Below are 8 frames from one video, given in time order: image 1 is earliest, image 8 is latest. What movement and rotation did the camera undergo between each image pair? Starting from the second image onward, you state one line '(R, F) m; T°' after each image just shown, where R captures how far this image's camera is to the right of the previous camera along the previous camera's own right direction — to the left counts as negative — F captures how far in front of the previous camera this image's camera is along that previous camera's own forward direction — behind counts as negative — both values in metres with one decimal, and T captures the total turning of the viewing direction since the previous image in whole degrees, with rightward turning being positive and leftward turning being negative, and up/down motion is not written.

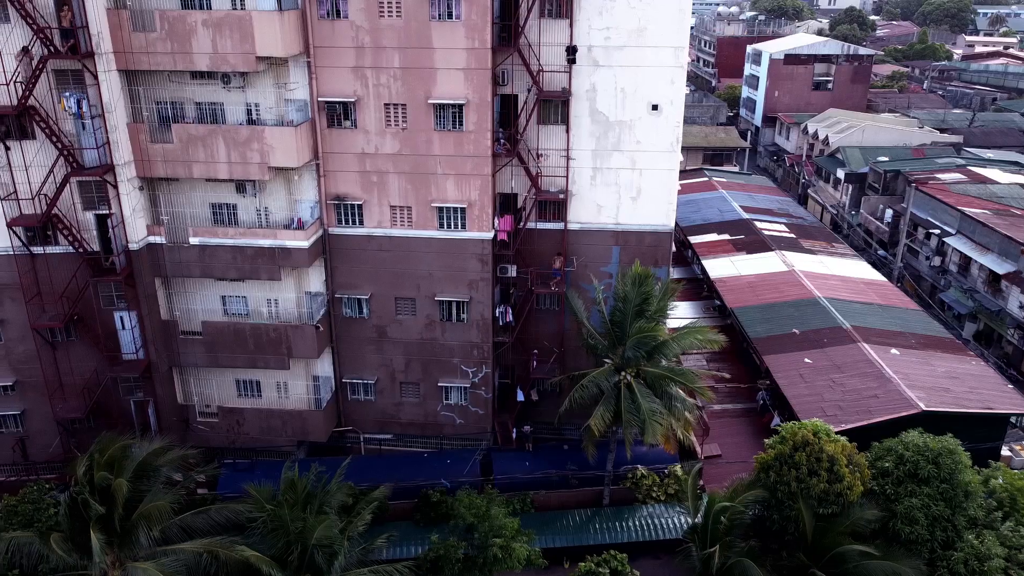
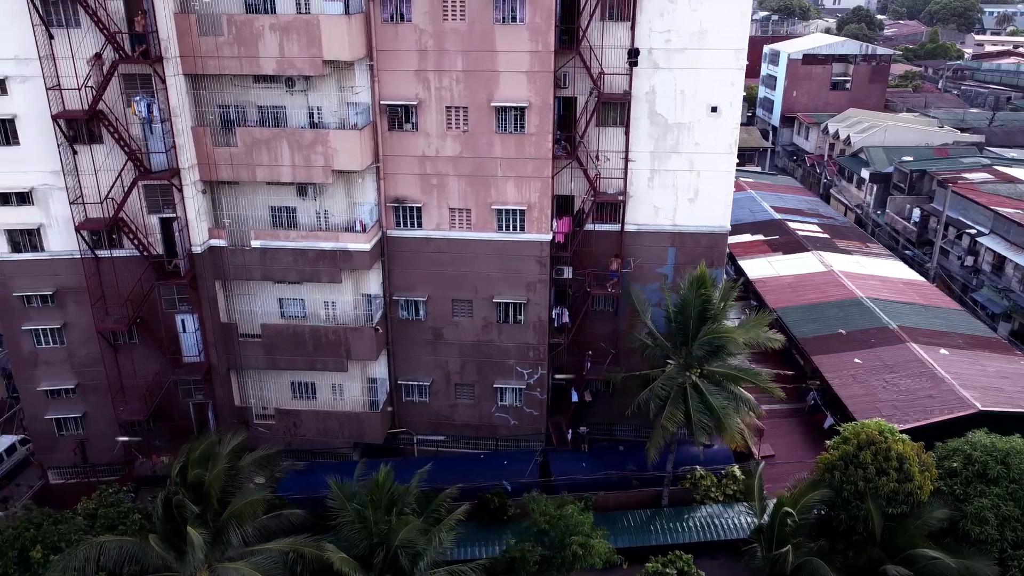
(-1.7, -0.1) m; 0°
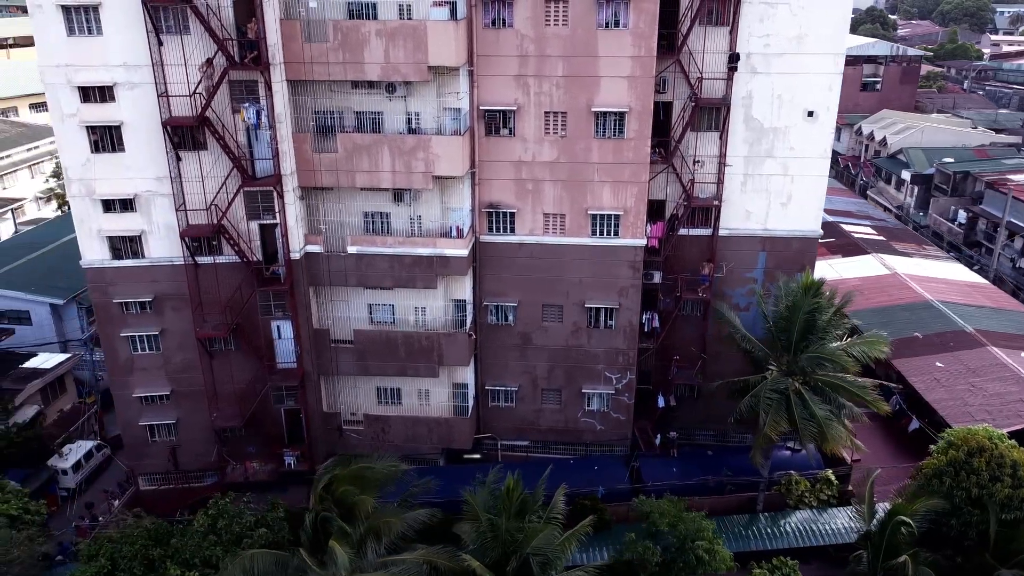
(-2.7, 0.0) m; 0°
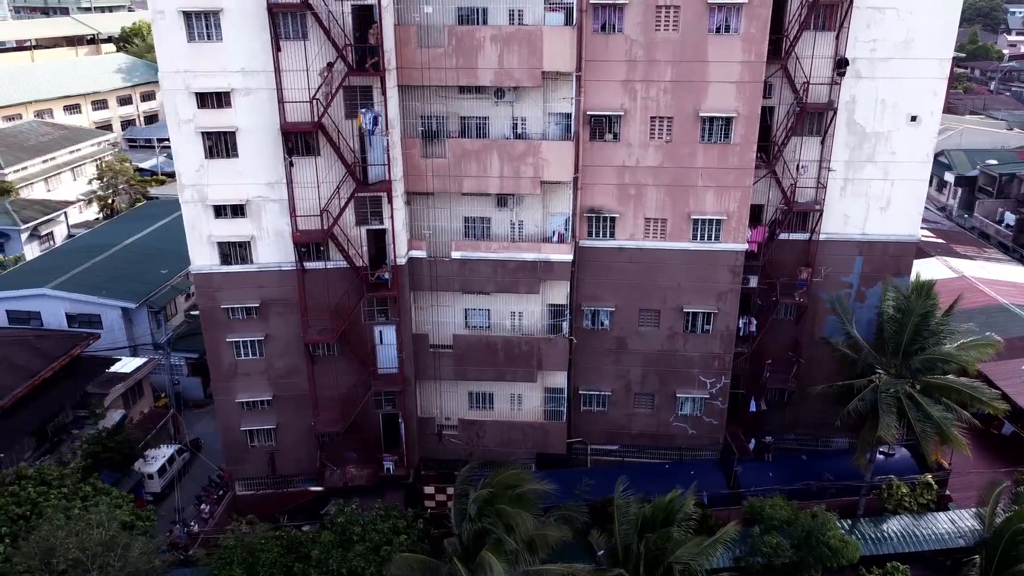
(-2.9, 0.0) m; 0°
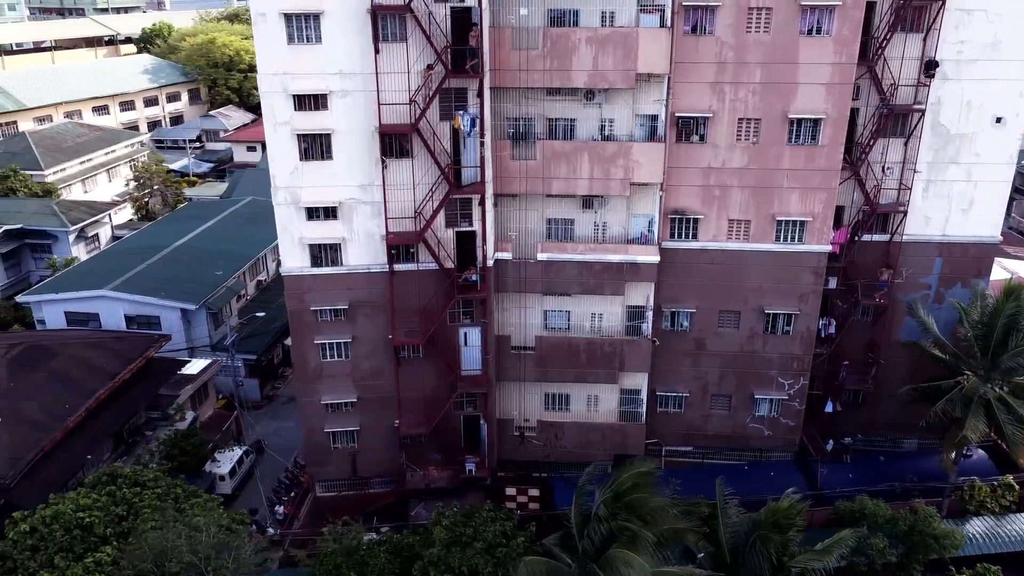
(-2.4, 0.0) m; 0°
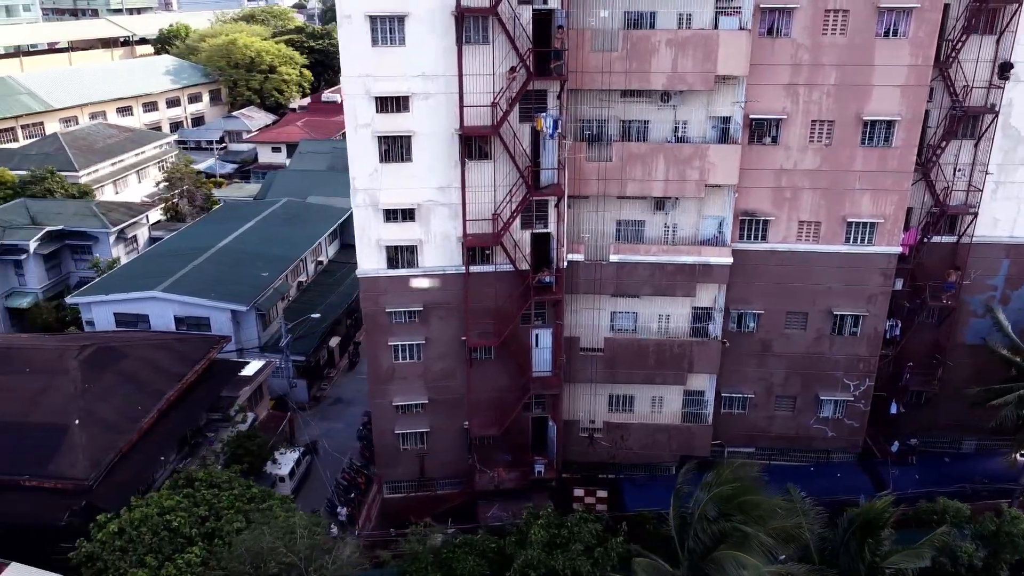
(-2.0, 0.0) m; 0°
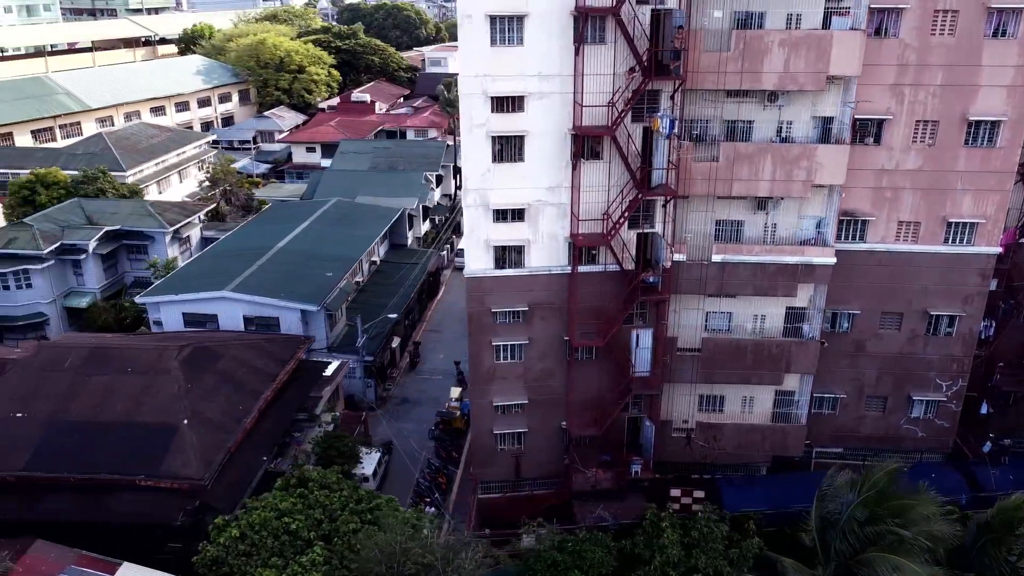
(-2.8, 0.0) m; 0°
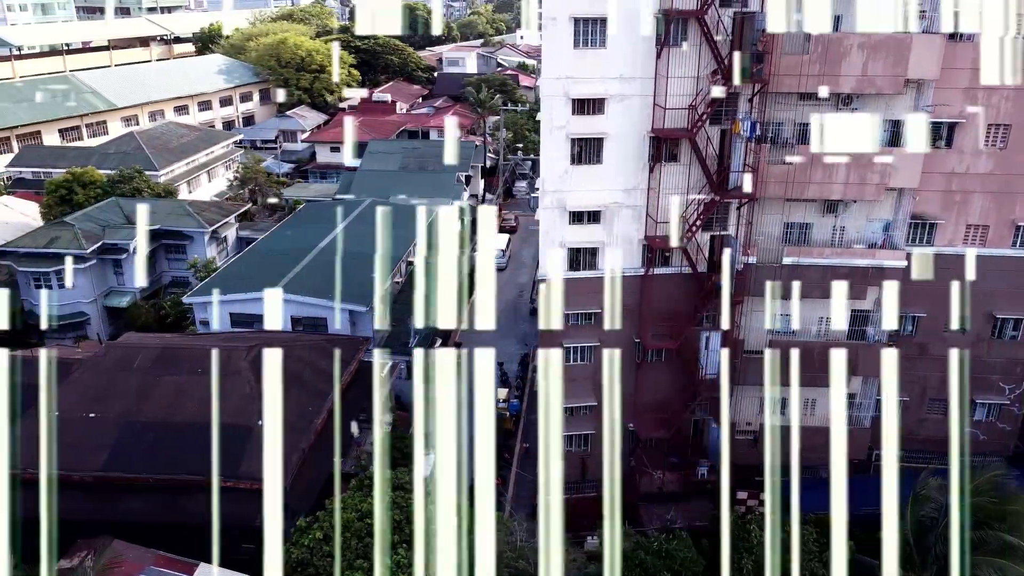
(-2.0, 0.0) m; 0°
